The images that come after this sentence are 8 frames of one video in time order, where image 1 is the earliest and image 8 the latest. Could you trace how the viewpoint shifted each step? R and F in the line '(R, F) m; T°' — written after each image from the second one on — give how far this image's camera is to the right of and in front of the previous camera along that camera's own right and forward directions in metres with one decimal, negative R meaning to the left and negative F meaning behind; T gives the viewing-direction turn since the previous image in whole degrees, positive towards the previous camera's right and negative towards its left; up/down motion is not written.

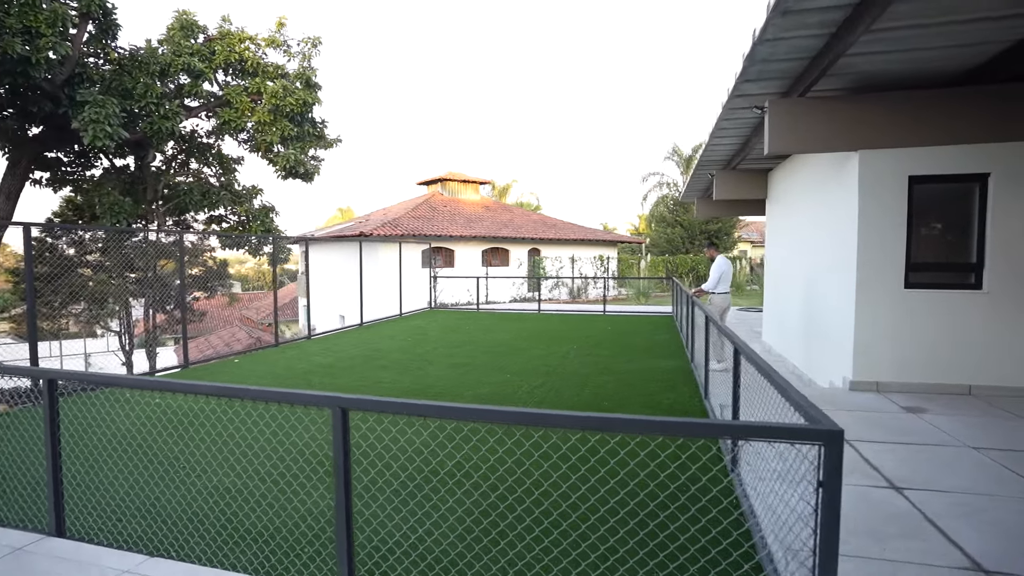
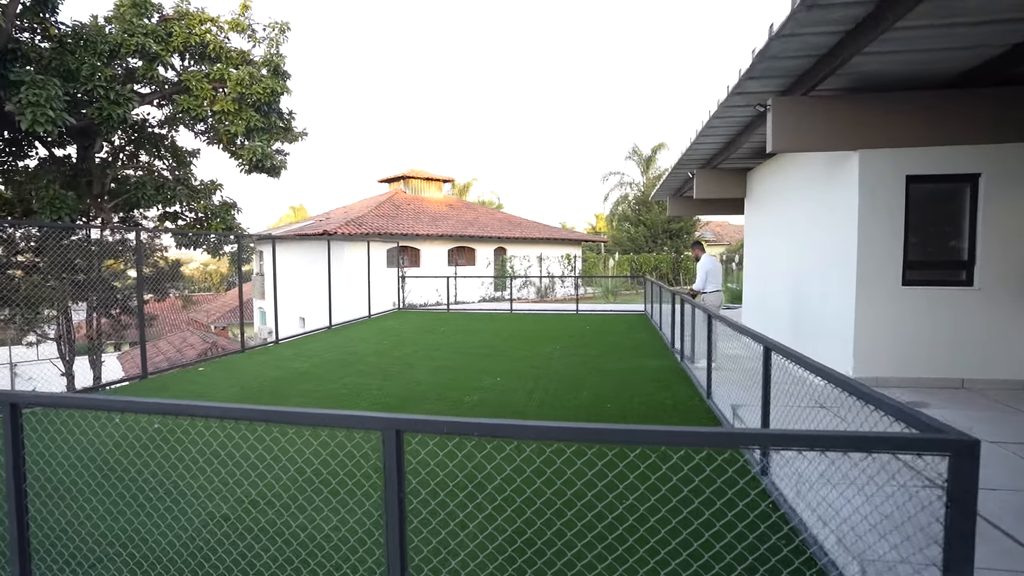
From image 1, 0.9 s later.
(-0.5, +0.3) m; +5°
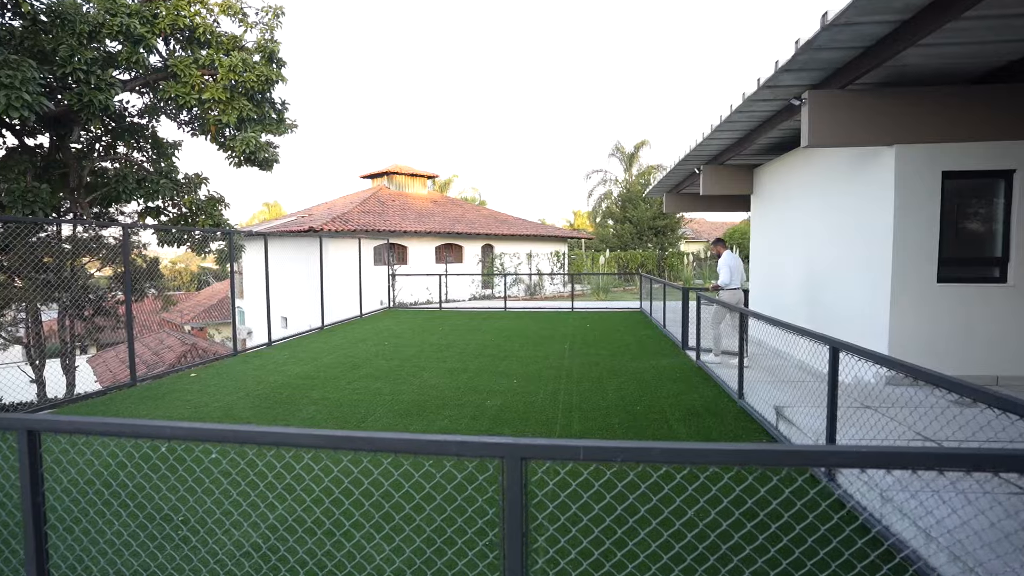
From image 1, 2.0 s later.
(-0.6, +0.3) m; +3°
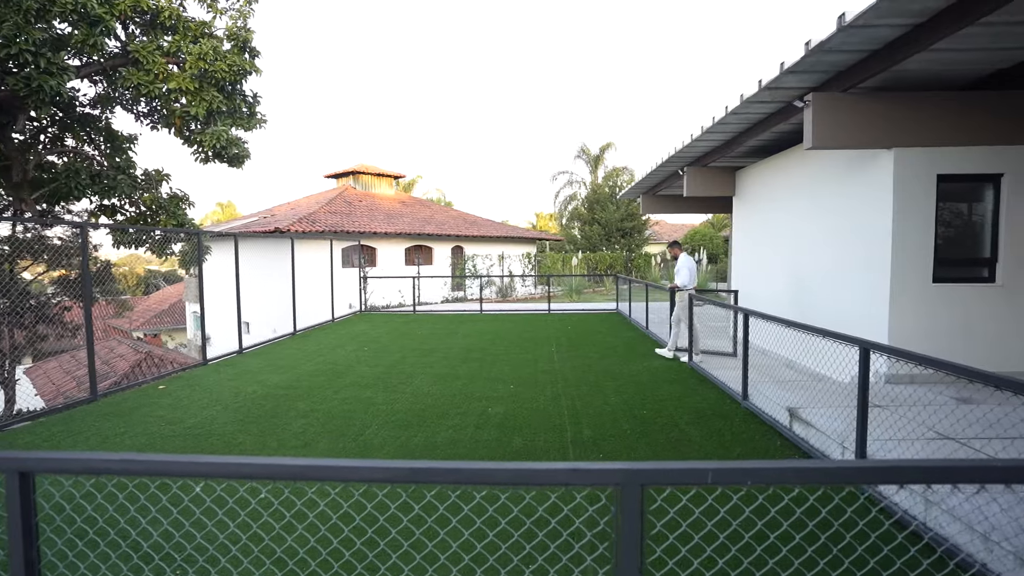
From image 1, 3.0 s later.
(-0.5, +0.2) m; +5°
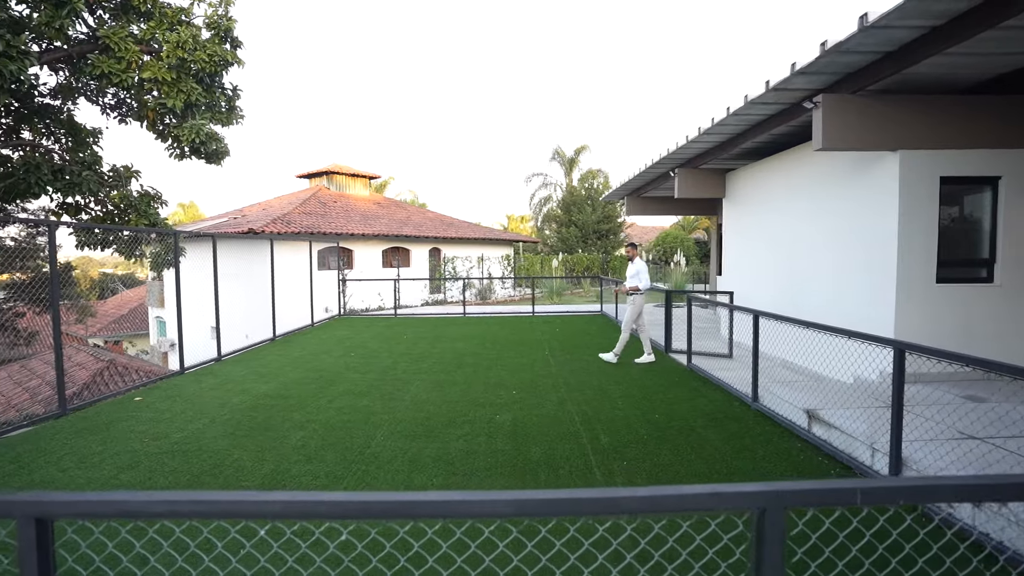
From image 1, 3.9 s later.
(-0.4, +0.2) m; +4°
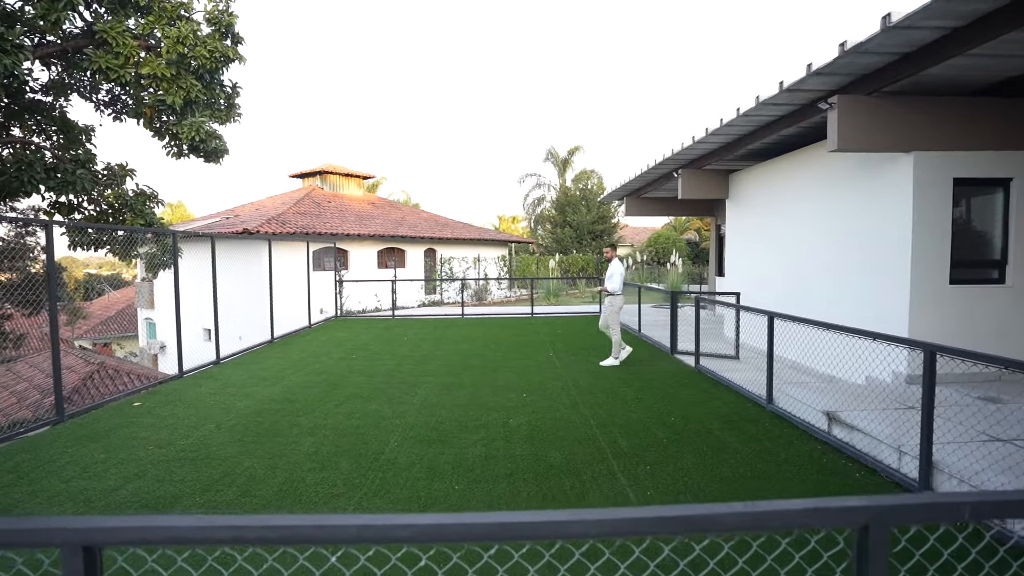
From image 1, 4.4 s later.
(-0.2, +0.1) m; +1°
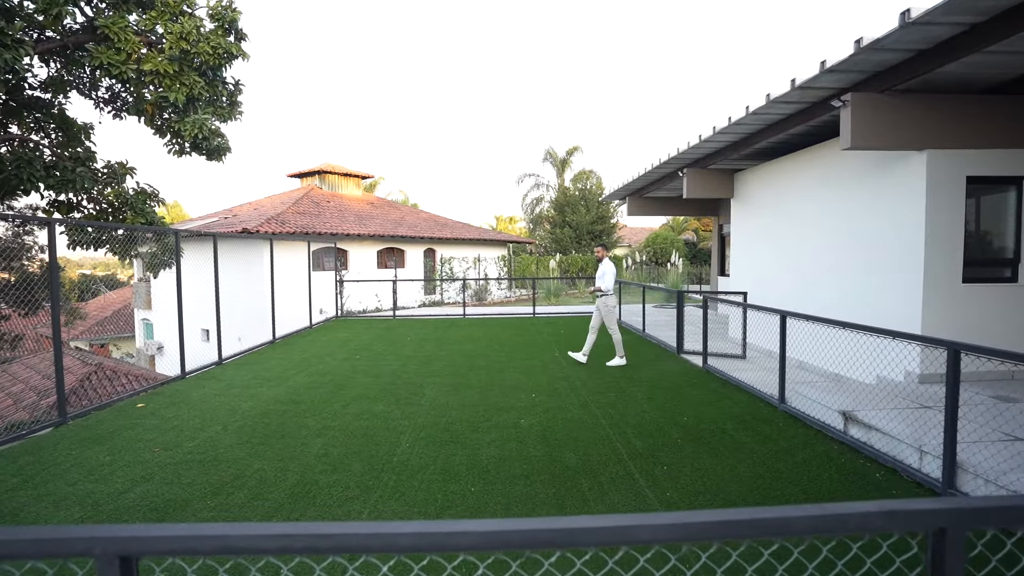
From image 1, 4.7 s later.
(-0.2, +0.1) m; +1°
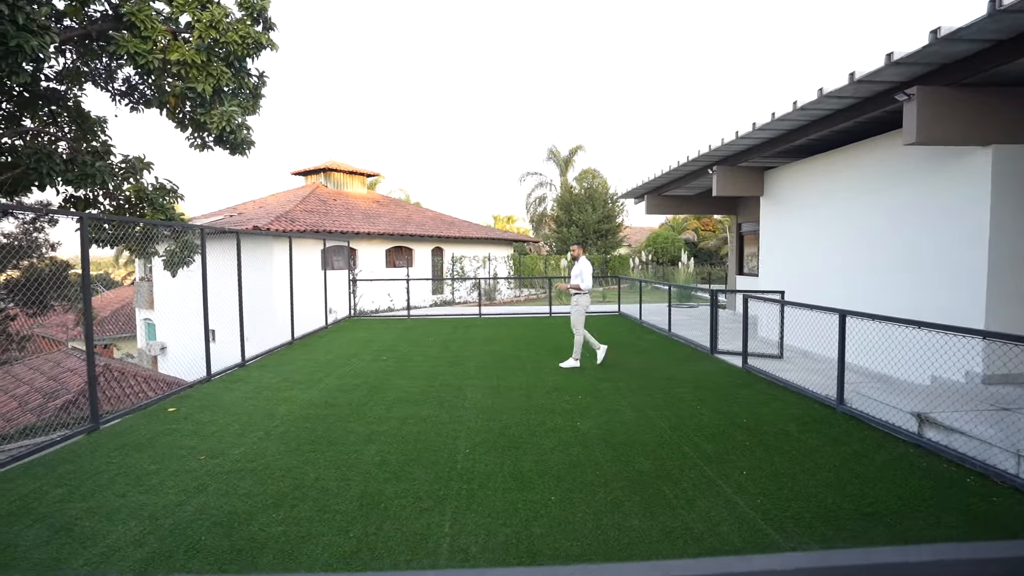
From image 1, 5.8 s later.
(-0.6, +0.2) m; +1°
